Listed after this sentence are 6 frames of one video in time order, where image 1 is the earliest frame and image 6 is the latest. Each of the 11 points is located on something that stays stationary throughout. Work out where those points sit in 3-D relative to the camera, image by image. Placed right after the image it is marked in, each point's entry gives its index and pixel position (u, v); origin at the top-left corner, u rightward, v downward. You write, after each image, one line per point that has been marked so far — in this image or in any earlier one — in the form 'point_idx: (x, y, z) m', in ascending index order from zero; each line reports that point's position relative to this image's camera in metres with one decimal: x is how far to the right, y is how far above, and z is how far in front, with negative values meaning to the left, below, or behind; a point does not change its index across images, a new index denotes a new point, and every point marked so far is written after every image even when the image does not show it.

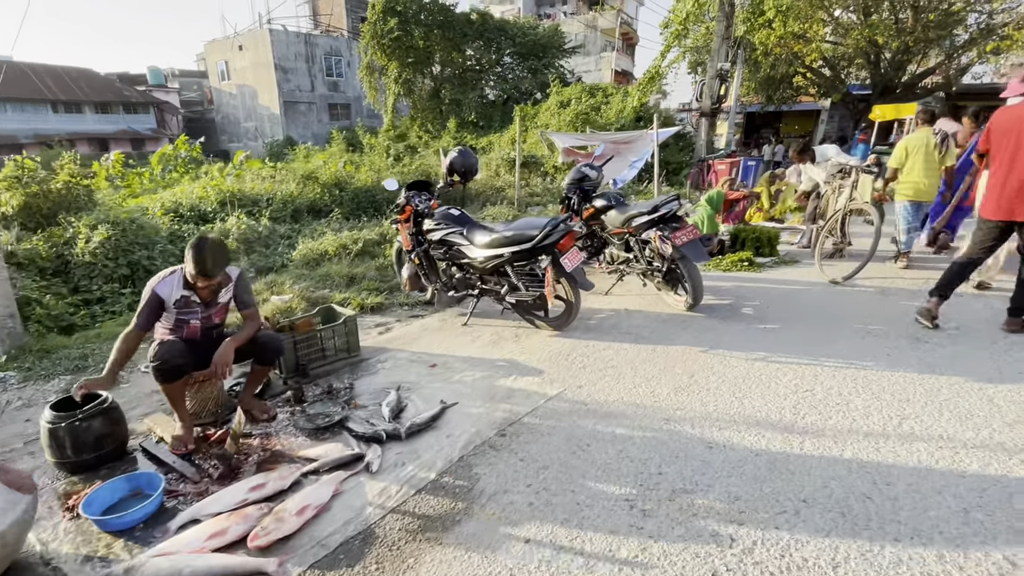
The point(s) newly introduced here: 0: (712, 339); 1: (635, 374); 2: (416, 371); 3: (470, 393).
0: (+1.4, -0.4, +3.8) m
1: (+0.8, -0.5, +3.3) m
2: (-0.6, -0.5, +3.5) m
3: (-0.2, -0.6, +3.1) m
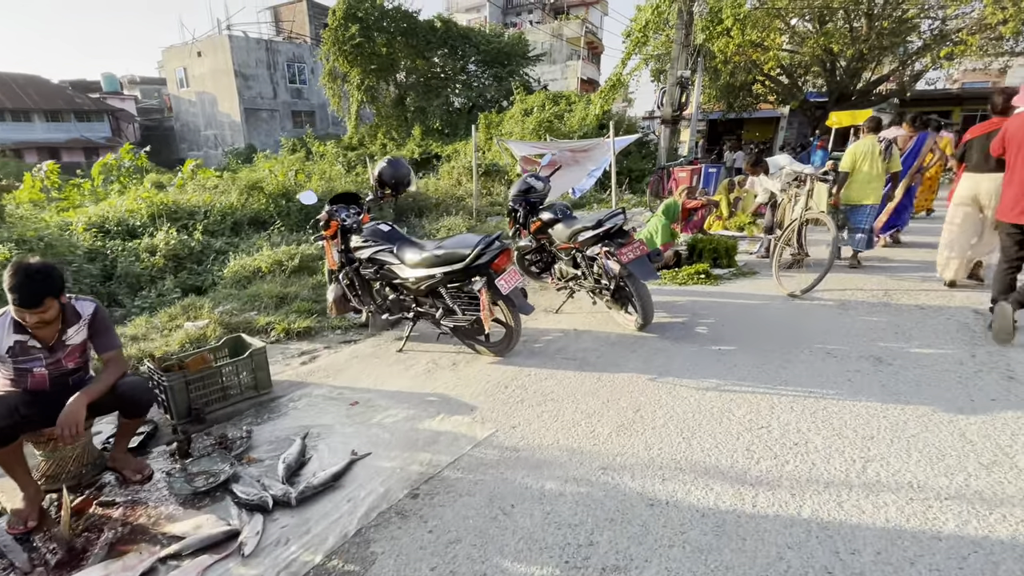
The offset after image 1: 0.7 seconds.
0: (+1.0, -0.5, +3.5) m
1: (+0.4, -0.7, +2.9) m
2: (-1.0, -0.7, +3.0) m
3: (-0.6, -0.8, +2.7) m
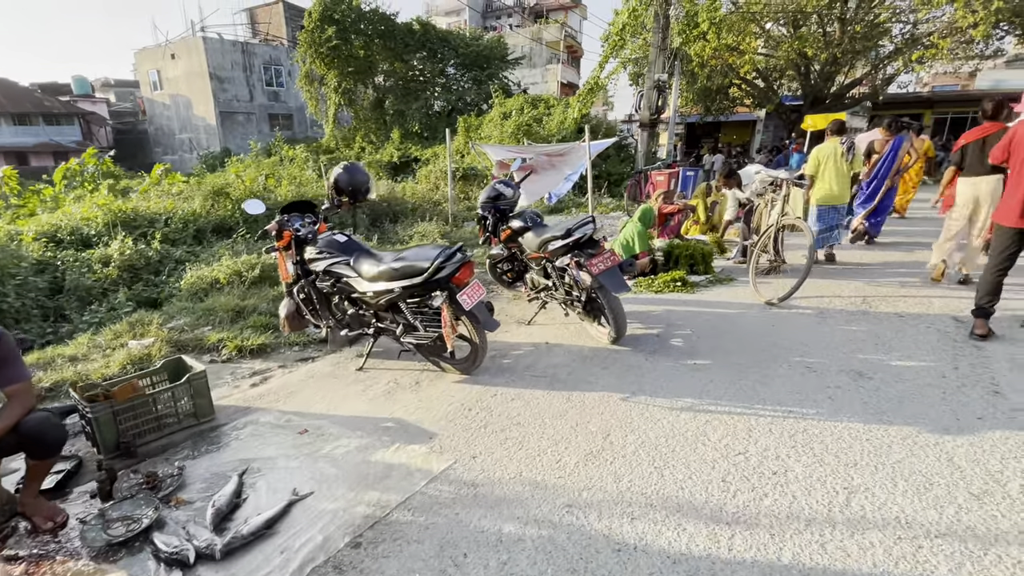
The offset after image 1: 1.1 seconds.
0: (+0.8, -0.6, +3.3) m
1: (+0.2, -0.7, +2.7) m
2: (-1.2, -0.8, +2.8) m
3: (-0.8, -0.8, +2.4) m
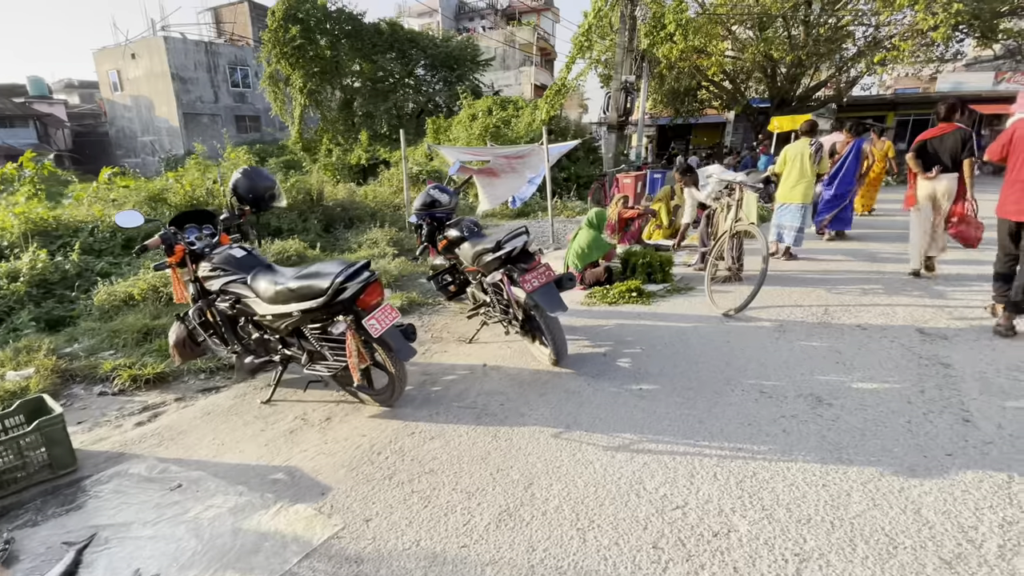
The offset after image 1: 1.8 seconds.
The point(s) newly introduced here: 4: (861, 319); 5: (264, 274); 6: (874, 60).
0: (+0.3, -0.7, +2.9) m
1: (-0.2, -0.9, +2.3) m
2: (-1.6, -0.9, +2.3) m
3: (-1.2, -1.0, +2.0) m
4: (+2.8, -0.3, +4.3) m
5: (-1.4, +0.1, +3.0) m
6: (+10.7, +6.7, +15.7) m
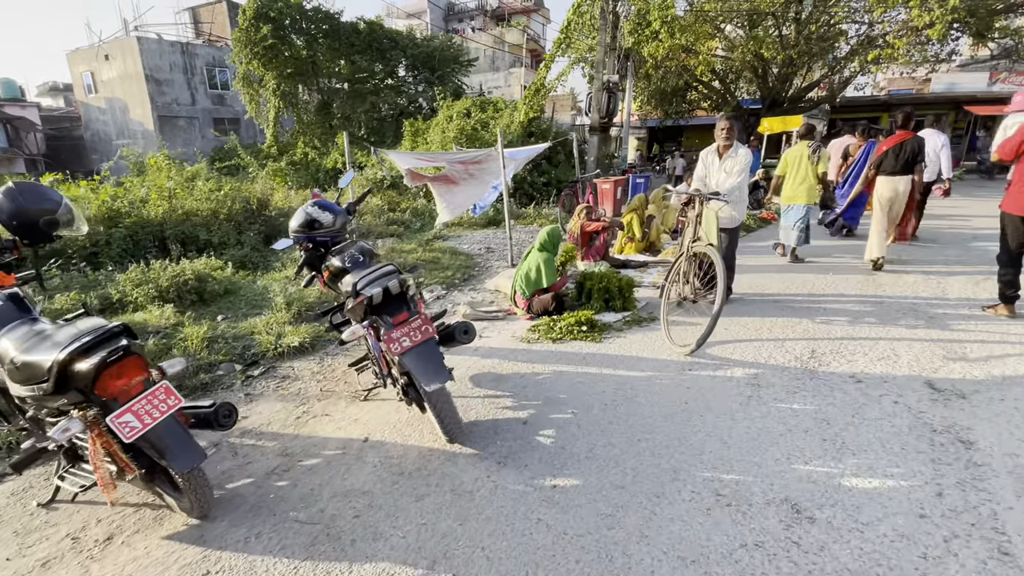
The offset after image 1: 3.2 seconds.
0: (-0.2, -0.9, +2.1) m
1: (-0.8, -1.1, +1.5) m
2: (-2.2, -1.2, +1.5) m
3: (-1.8, -1.2, +1.1) m
4: (+2.2, -0.5, +3.5) m
5: (-2.0, -0.2, +2.1) m
6: (+10.0, +6.4, +15.0) m
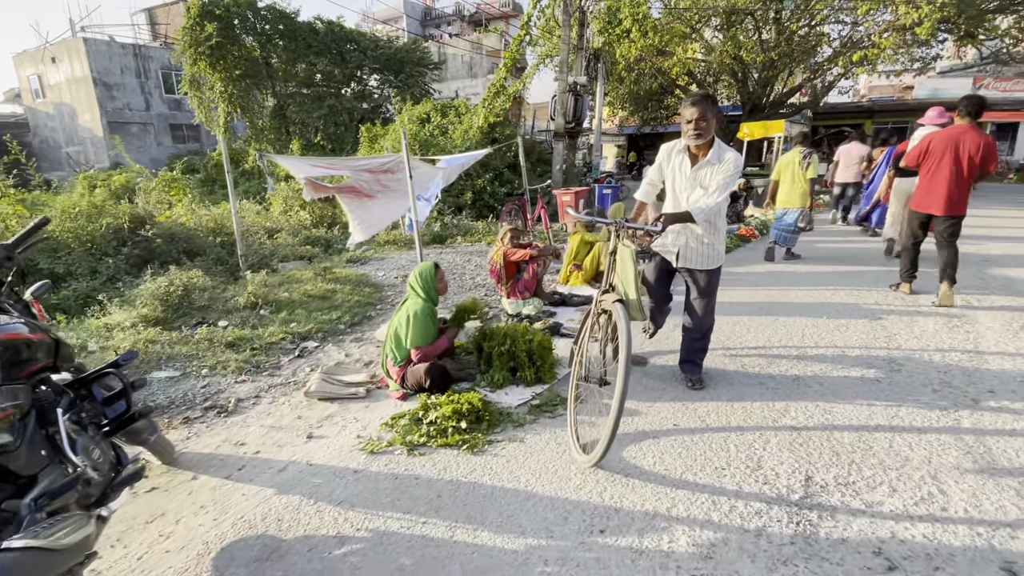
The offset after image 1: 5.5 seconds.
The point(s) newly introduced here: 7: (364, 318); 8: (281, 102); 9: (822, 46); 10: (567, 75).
0: (-1.0, -1.3, +0.6) m
1: (-1.6, -1.5, 0.0) m
2: (-3.0, -1.6, -0.1) m
3: (-2.5, -1.6, -0.4) m
4: (+1.4, -0.9, +2.1) m
5: (-2.8, -0.6, +0.6) m
6: (+8.8, +6.0, +13.8) m
7: (-1.4, -0.3, +5.1) m
8: (-8.9, +6.7, +19.0) m
9: (+8.4, +6.7, +14.5) m
10: (+1.0, +4.8, +11.8) m
